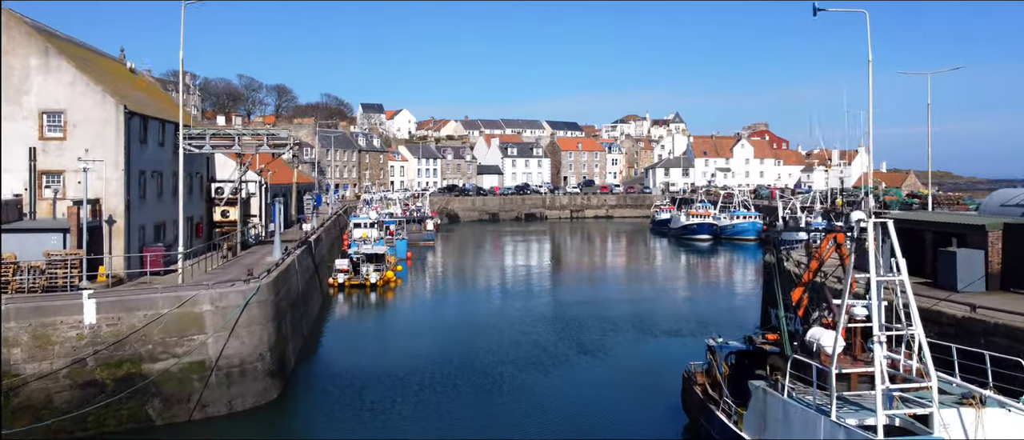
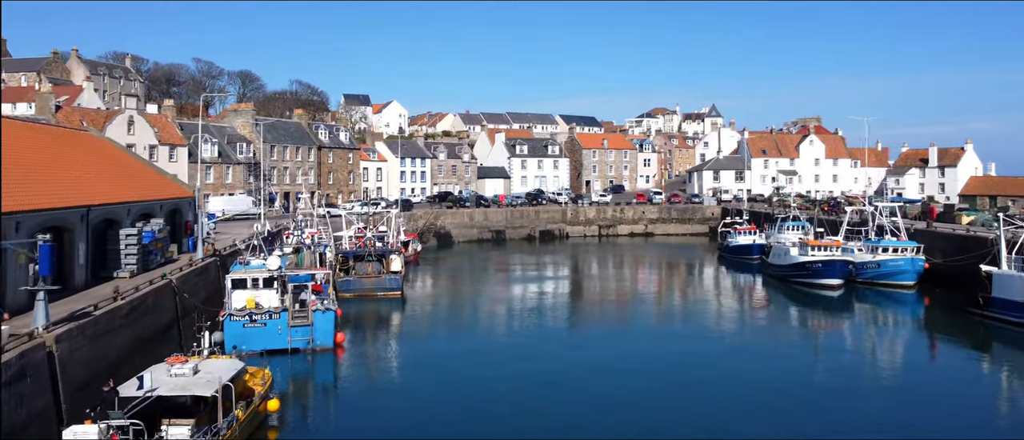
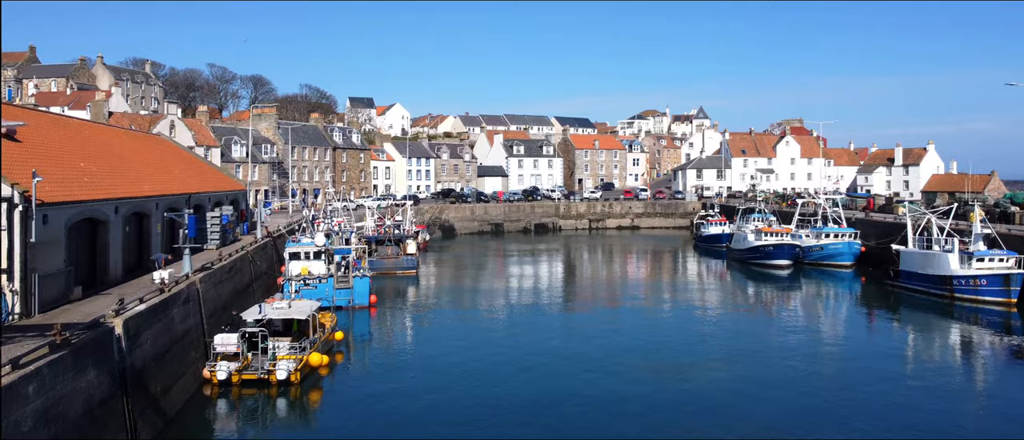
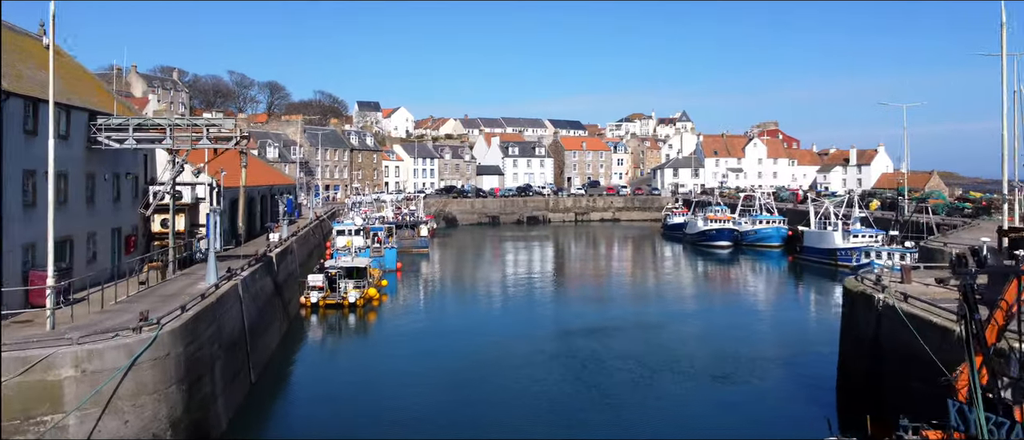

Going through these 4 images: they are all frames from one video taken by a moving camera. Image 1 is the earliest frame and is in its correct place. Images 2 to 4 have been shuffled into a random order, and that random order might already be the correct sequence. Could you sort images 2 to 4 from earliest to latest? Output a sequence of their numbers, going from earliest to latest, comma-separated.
4, 3, 2
